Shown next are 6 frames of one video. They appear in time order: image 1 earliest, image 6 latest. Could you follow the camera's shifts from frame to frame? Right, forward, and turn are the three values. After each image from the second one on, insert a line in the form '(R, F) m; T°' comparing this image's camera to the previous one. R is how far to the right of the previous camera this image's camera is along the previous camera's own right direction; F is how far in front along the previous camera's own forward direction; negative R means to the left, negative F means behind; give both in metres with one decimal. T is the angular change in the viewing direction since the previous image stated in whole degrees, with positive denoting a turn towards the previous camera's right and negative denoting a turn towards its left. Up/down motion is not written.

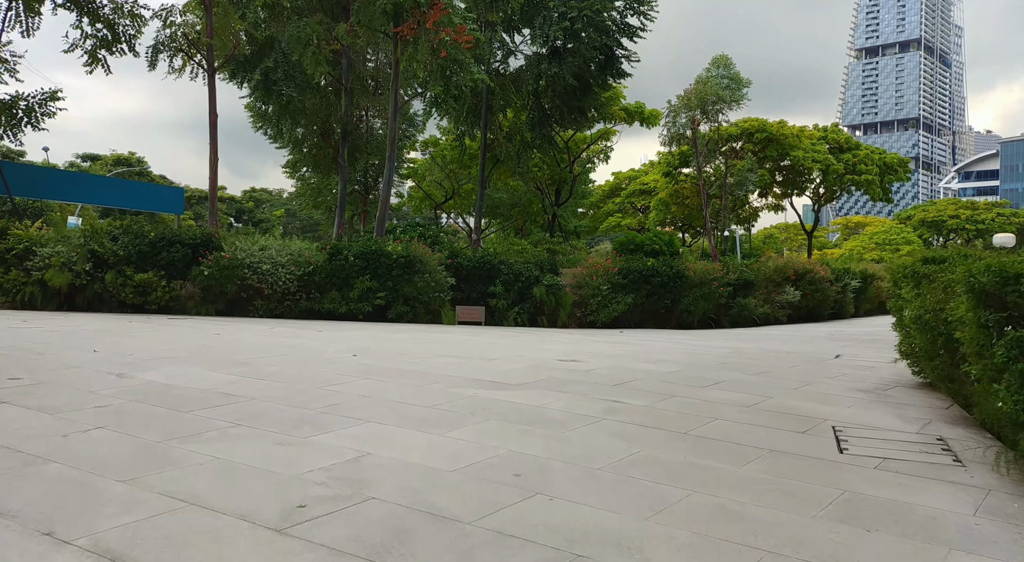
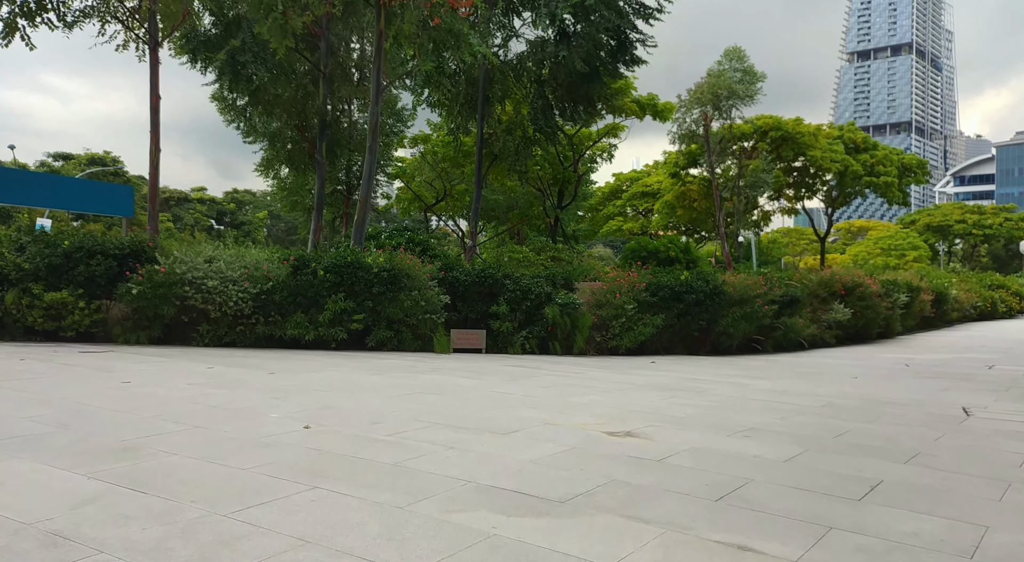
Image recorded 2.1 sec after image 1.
(-0.3, +3.0) m; +1°
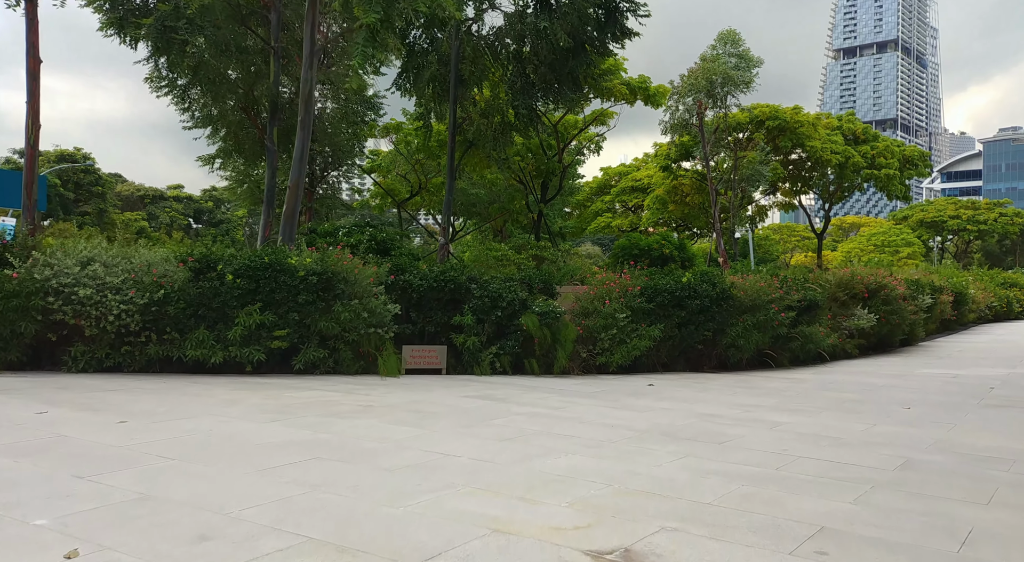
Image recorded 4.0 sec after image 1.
(+0.3, +2.5) m; +1°
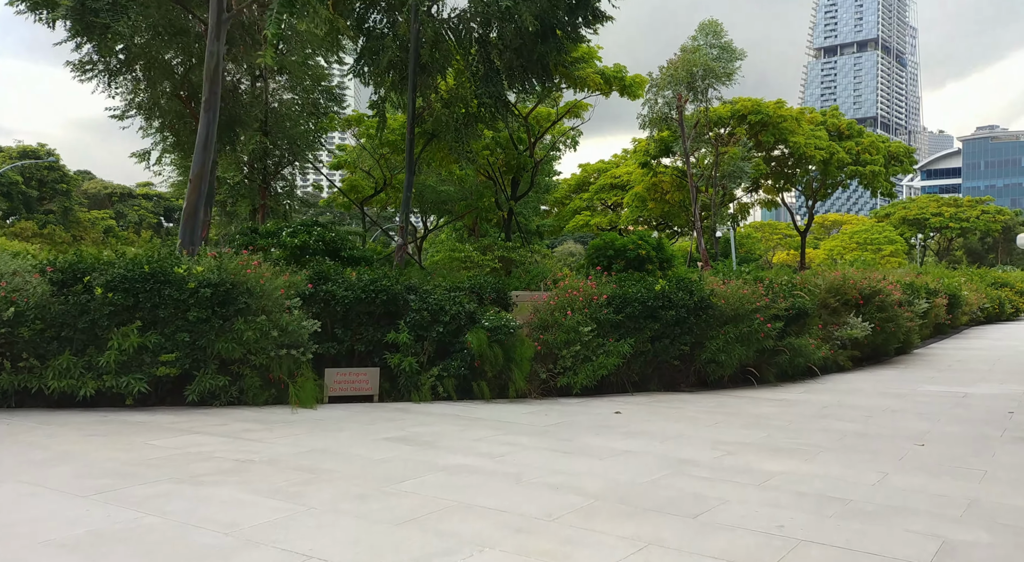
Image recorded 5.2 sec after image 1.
(+0.4, +1.6) m; +1°
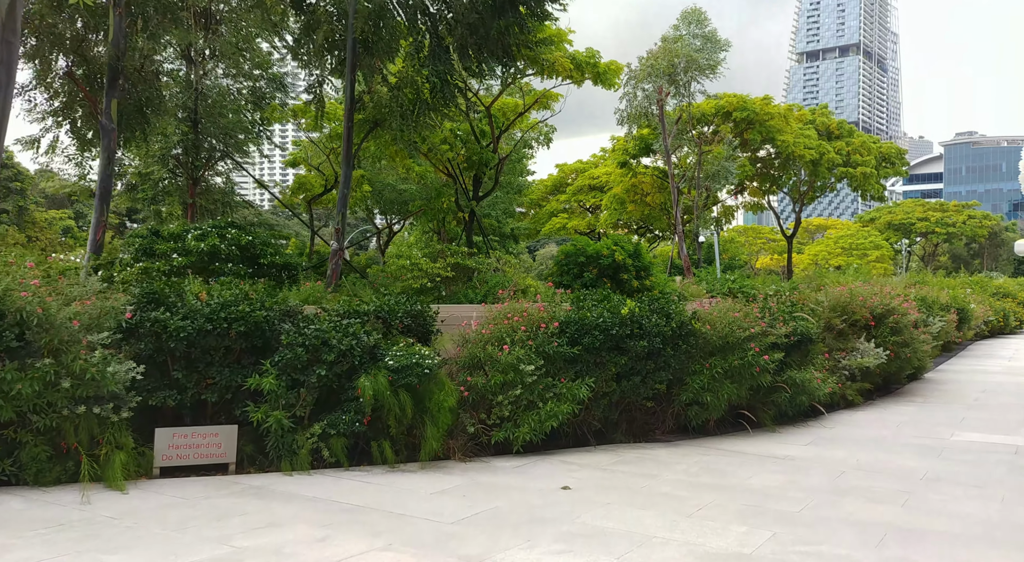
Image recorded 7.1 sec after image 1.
(+0.6, +2.6) m; +1°
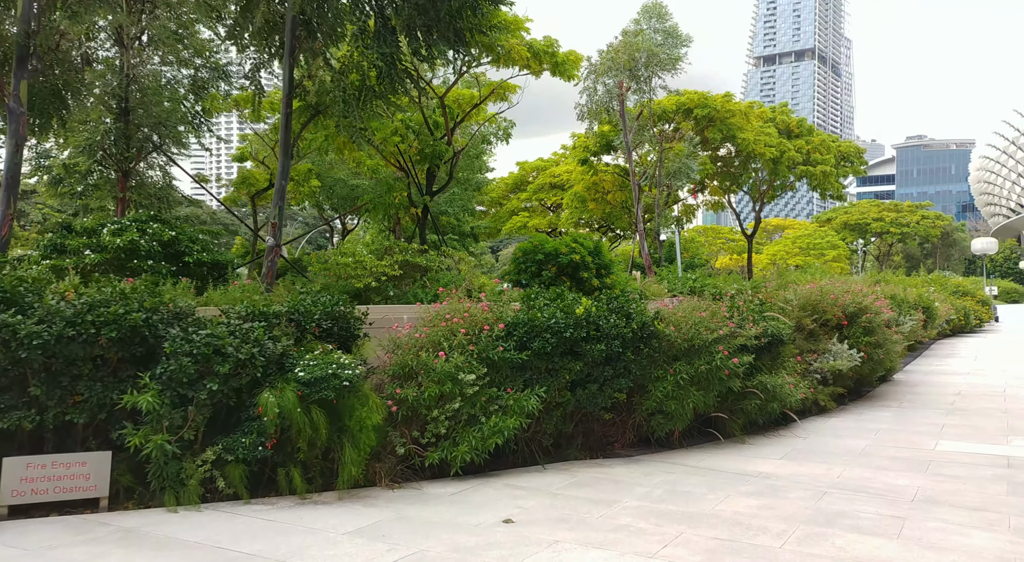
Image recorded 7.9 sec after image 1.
(+0.2, +1.1) m; +3°
